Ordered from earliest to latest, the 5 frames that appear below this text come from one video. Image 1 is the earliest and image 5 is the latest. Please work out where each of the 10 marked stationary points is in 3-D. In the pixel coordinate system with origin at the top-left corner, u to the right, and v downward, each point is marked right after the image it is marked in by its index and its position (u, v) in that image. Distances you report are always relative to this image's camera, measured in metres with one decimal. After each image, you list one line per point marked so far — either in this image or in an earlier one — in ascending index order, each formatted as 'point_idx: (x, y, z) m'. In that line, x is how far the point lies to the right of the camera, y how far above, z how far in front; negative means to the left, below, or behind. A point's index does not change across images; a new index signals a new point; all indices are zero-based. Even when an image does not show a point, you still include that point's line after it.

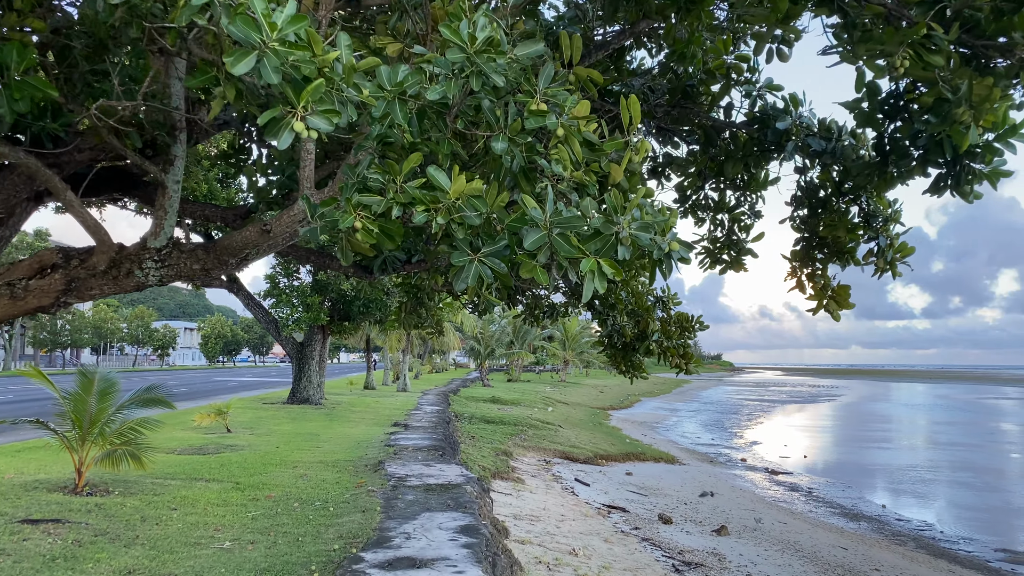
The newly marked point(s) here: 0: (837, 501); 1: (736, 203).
0: (+5.3, -3.5, +13.5) m
1: (+1.0, +0.4, +3.8) m
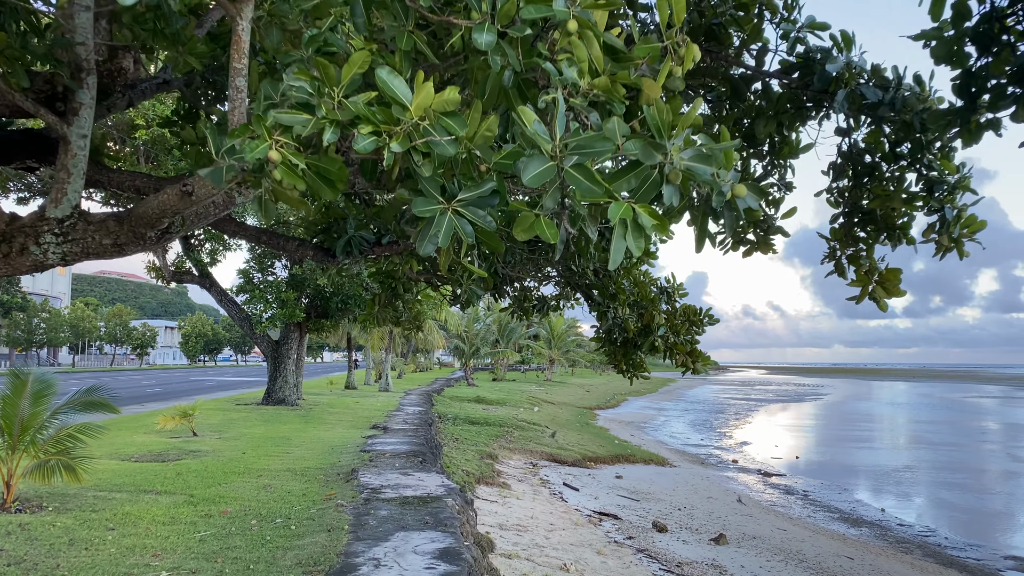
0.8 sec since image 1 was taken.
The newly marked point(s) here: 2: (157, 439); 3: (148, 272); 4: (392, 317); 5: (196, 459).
0: (+5.1, -3.4, +13.0) m
1: (+1.0, +0.4, +3.2) m
2: (-3.7, -1.6, +8.6) m
3: (-6.2, +0.3, +14.0) m
4: (-0.7, -0.2, +5.1) m
5: (-2.8, -1.5, +7.2) m
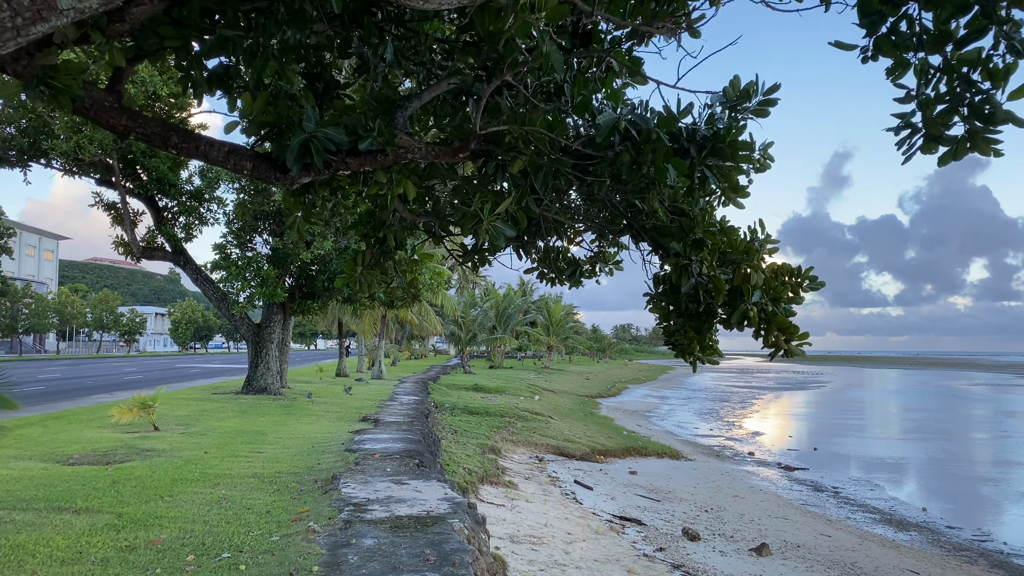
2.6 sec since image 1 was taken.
0: (+5.2, -3.1, +11.9) m
1: (+1.1, +0.6, +2.0) m
2: (-3.6, -1.3, +7.4) m
3: (-6.1, +0.6, +12.7) m
4: (-0.6, 0.0, +3.9) m
5: (-2.6, -1.2, +6.0) m
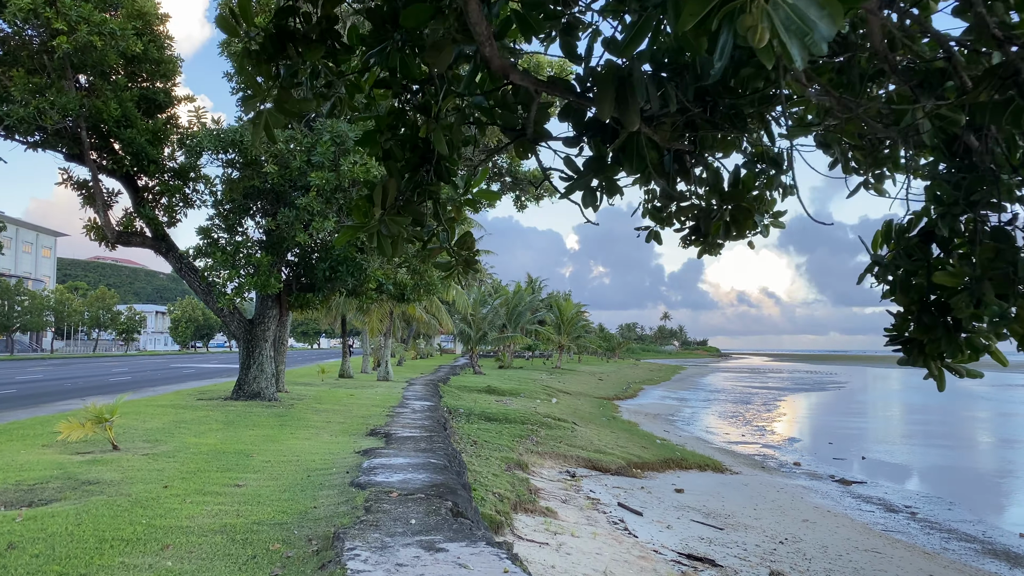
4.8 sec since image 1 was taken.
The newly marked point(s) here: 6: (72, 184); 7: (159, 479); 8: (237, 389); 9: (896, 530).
0: (+5.6, -3.0, +10.3) m
1: (+1.4, +0.7, +0.4) m
2: (-3.2, -1.2, +5.8) m
3: (-5.8, +0.7, +11.2) m
4: (-0.3, +0.1, +2.3) m
5: (-2.3, -1.1, +4.4) m
6: (-5.9, +1.4, +11.0) m
7: (-2.2, -1.2, +5.1) m
8: (-3.8, -1.4, +11.5) m
9: (+4.5, -2.8, +9.6) m
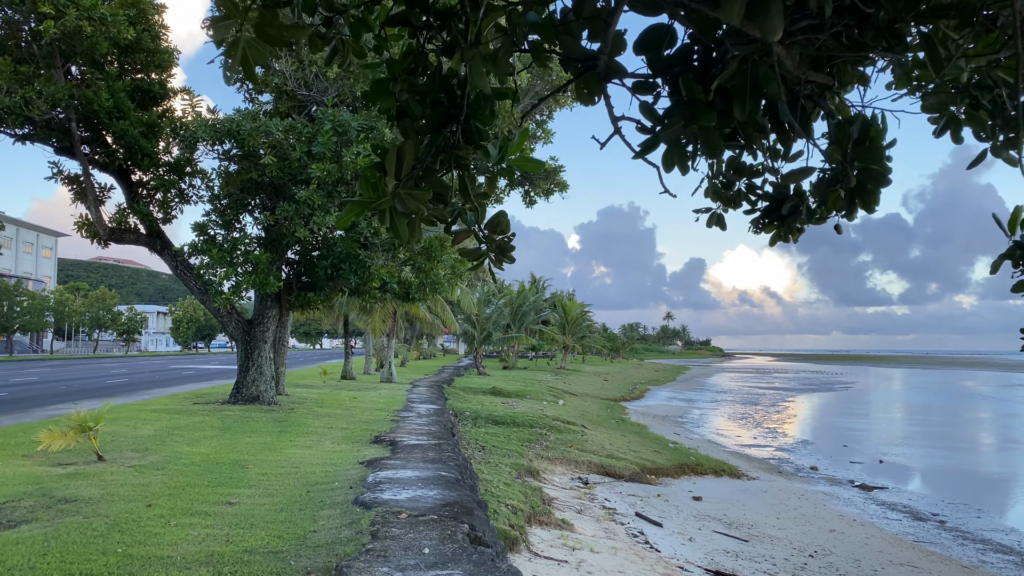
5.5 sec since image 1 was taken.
0: (+5.7, -2.9, +9.8) m
1: (+1.5, +0.8, -0.1) m
2: (-3.1, -1.2, +5.3) m
3: (-5.6, +0.8, +10.7) m
4: (-0.2, +0.2, +1.8) m
5: (-2.2, -1.1, +3.9) m
6: (-5.7, +1.4, +10.5) m
7: (-2.1, -1.2, +4.6) m
8: (-3.7, -1.4, +11.0) m
9: (+4.6, -2.8, +9.1) m
